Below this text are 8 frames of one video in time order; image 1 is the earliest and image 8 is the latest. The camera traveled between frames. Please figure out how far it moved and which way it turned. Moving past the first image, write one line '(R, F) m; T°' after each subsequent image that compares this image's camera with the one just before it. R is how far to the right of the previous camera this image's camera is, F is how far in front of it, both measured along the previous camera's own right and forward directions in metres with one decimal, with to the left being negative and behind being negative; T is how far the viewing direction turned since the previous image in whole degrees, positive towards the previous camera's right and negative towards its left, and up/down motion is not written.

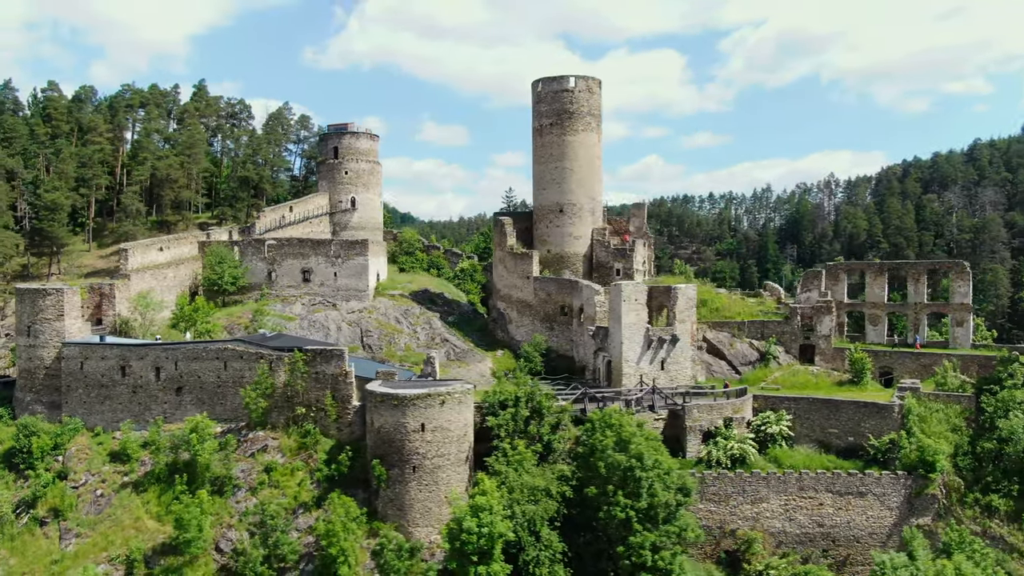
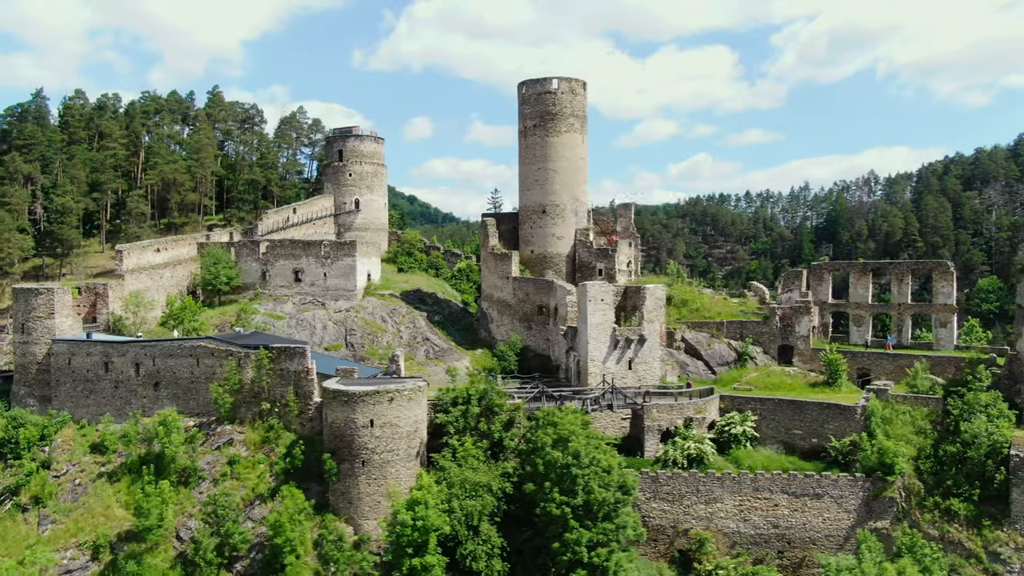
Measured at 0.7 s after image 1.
(+2.8, -0.3) m; -4°
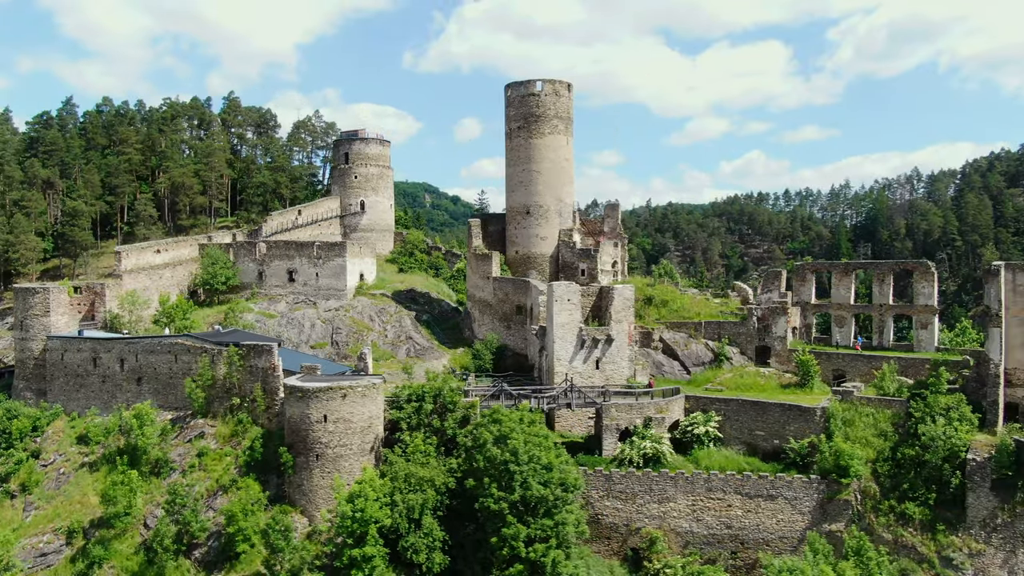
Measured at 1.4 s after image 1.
(+2.8, -0.4) m; -4°
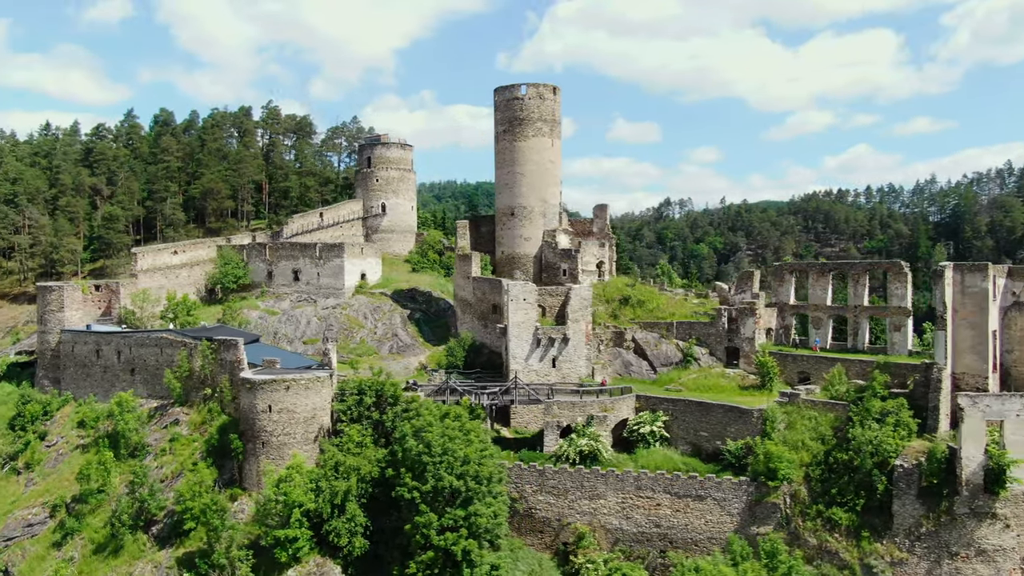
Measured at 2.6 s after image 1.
(+4.8, -0.5) m; -7°
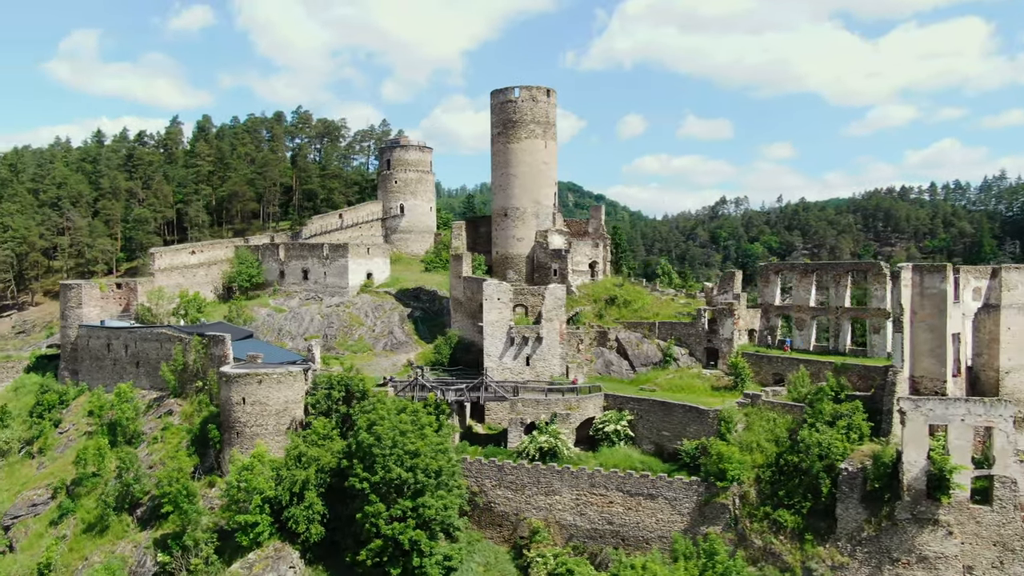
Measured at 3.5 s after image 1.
(+3.4, -0.5) m; -5°
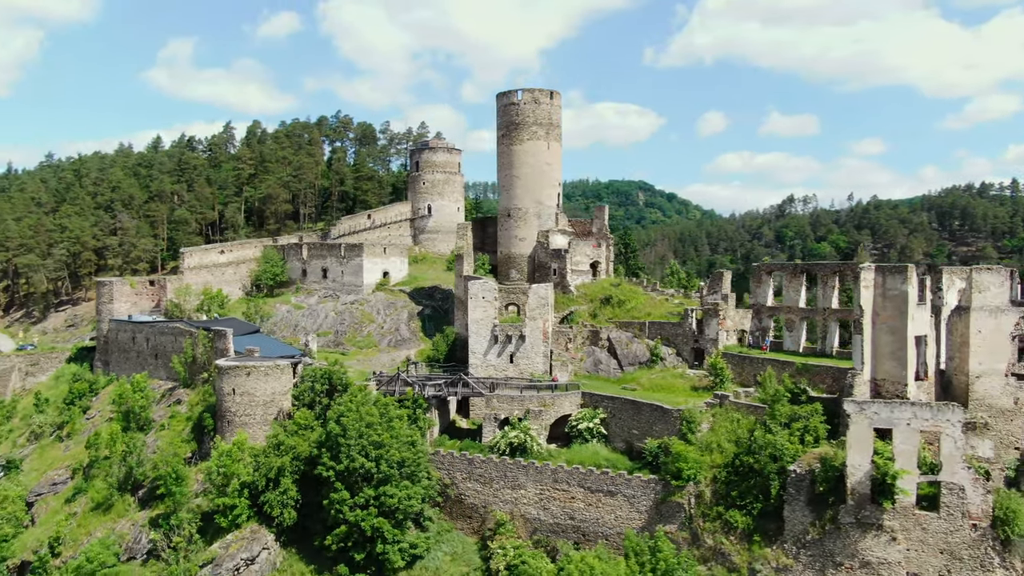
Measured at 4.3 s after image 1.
(+3.4, -0.5) m; -6°
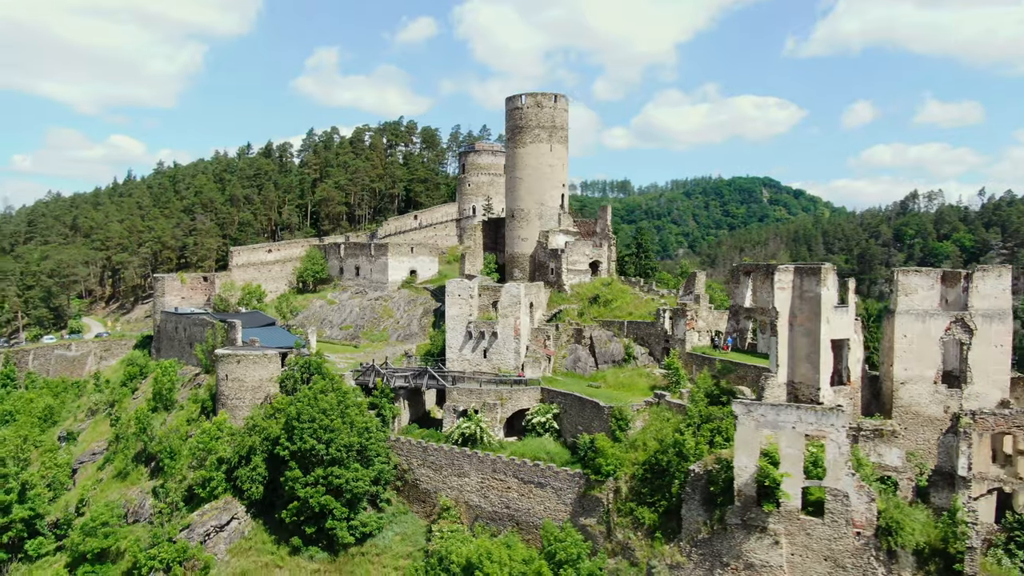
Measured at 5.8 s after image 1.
(+6.0, -0.7) m; -10°
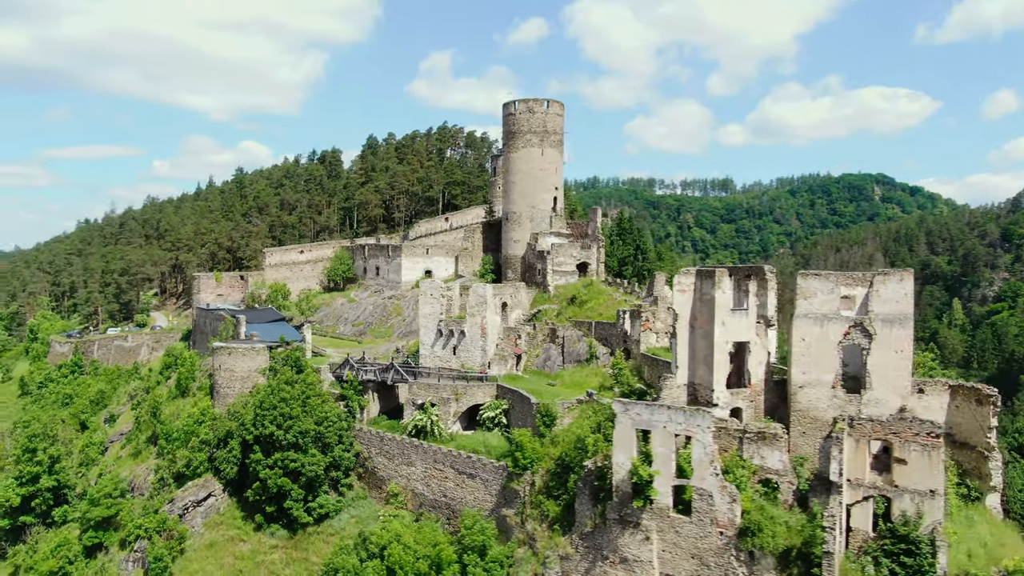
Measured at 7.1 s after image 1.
(+5.7, -0.8) m; -8°
